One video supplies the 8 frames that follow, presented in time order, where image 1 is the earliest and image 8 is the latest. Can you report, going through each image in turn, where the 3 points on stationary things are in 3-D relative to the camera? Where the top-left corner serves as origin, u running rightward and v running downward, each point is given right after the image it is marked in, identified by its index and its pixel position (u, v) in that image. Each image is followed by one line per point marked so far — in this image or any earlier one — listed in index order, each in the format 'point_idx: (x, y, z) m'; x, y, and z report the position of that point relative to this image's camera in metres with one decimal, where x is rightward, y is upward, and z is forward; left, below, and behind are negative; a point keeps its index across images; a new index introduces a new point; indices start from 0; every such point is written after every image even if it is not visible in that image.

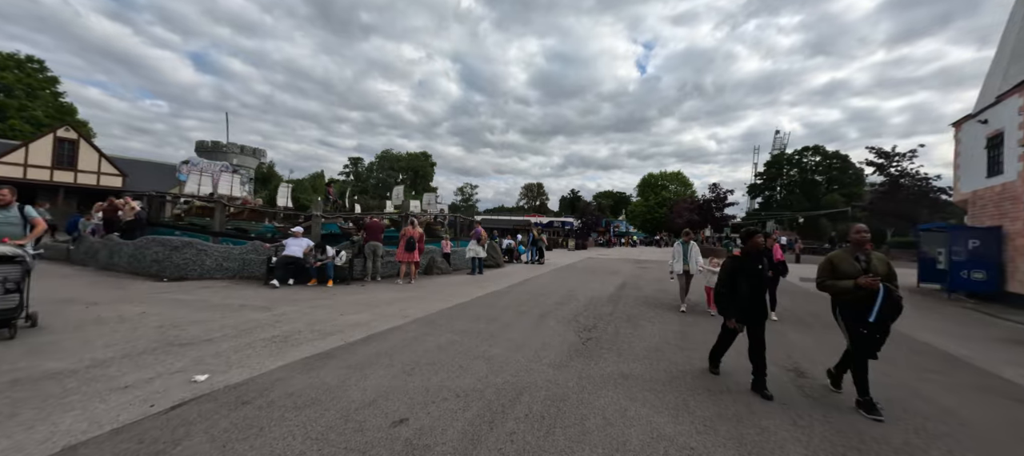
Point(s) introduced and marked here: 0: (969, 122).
0: (+17.5, +4.1, +12.9) m
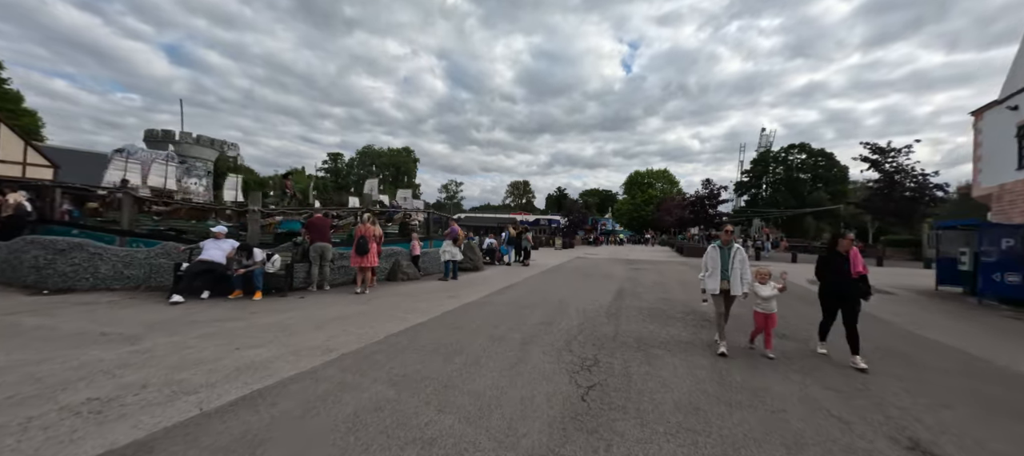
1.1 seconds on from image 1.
0: (+16.8, +4.1, +11.7) m
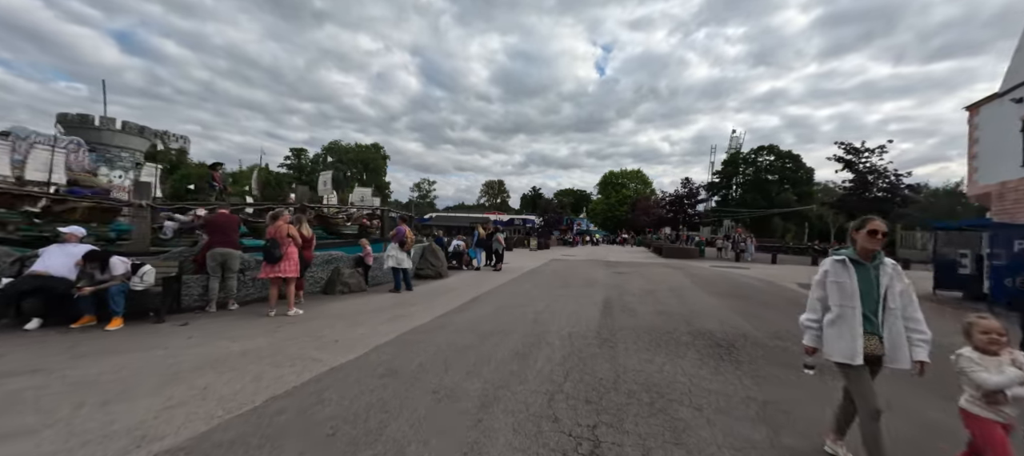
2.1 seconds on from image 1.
0: (+15.8, +4.1, +11.0) m
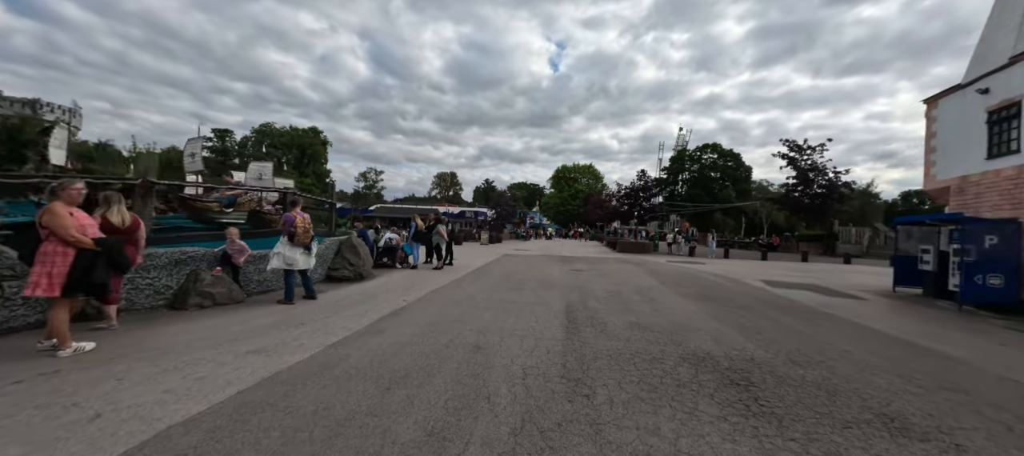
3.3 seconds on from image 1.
0: (+14.2, +4.3, +10.8) m
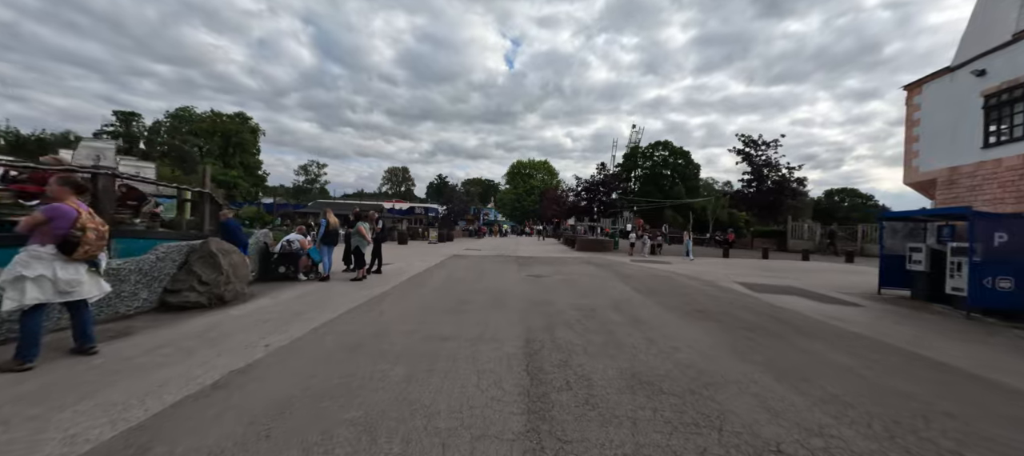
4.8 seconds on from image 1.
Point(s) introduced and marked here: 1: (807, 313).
0: (+12.7, +4.4, +9.9) m
1: (+6.9, -2.0, +7.9) m
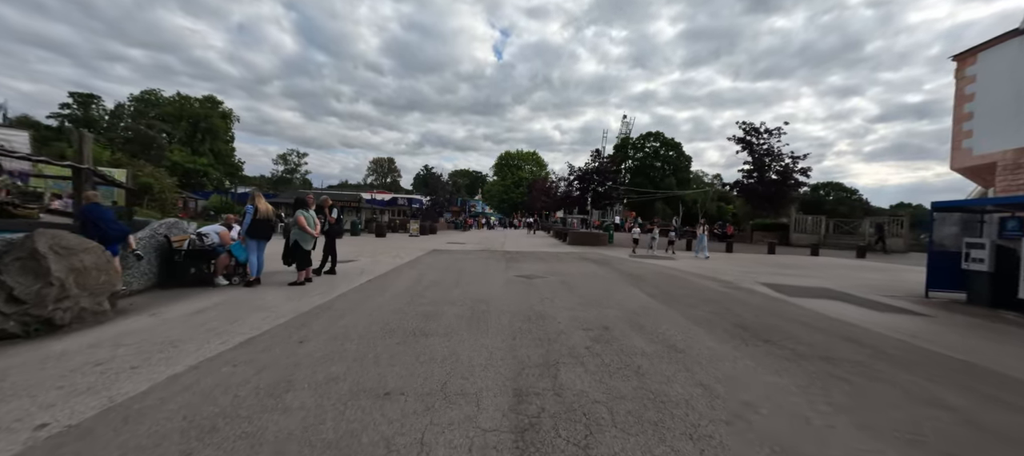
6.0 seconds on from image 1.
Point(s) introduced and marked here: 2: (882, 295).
0: (+12.3, +4.6, +8.4) m
1: (+6.6, -1.8, +6.4) m
2: (+9.8, -1.8, +9.0) m
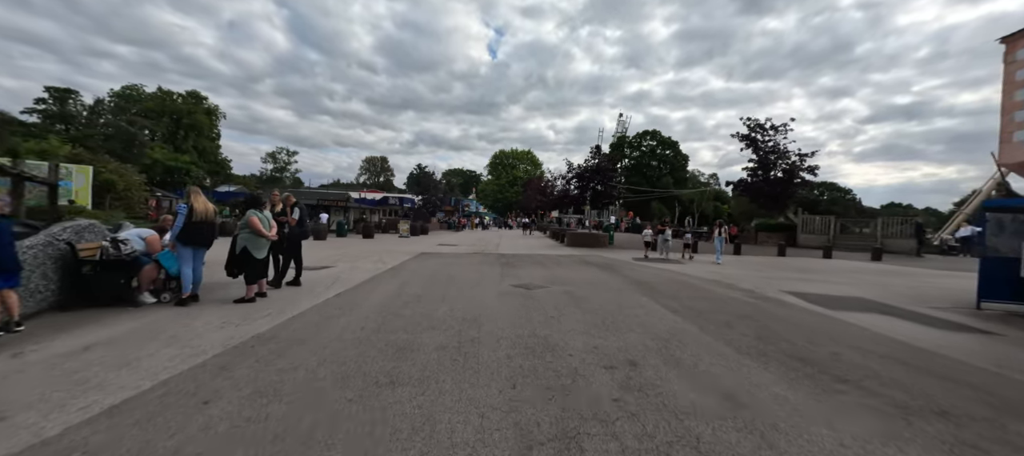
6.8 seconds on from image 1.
0: (+12.2, +4.5, +7.4) m
1: (+6.6, -1.9, +5.3) m
2: (+9.7, -1.8, +7.9) m
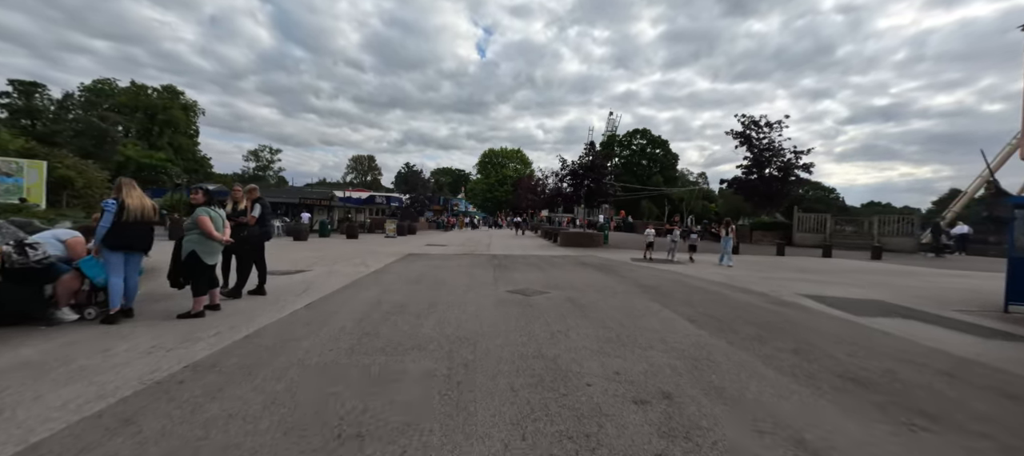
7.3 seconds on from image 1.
0: (+12.1, +4.6, +7.0) m
1: (+6.6, -1.9, +4.7) m
2: (+9.6, -1.8, +7.4) m
